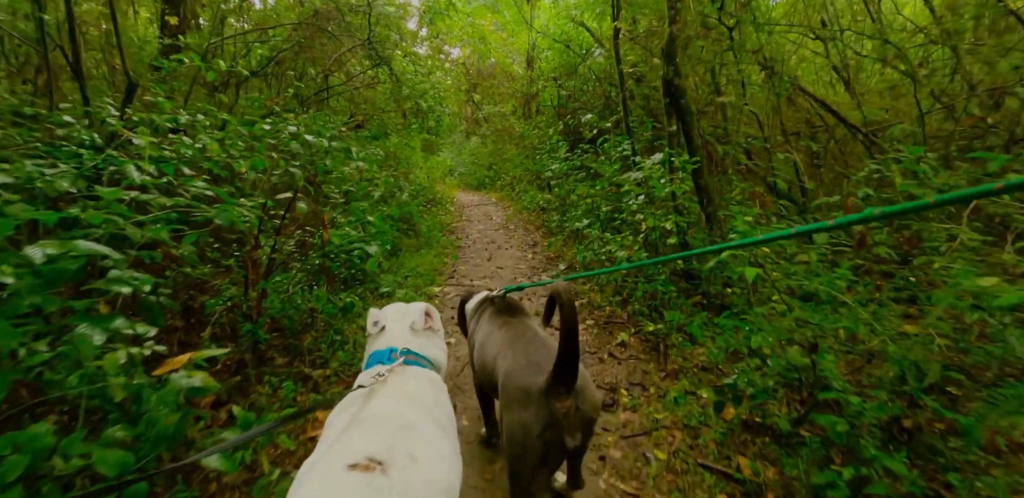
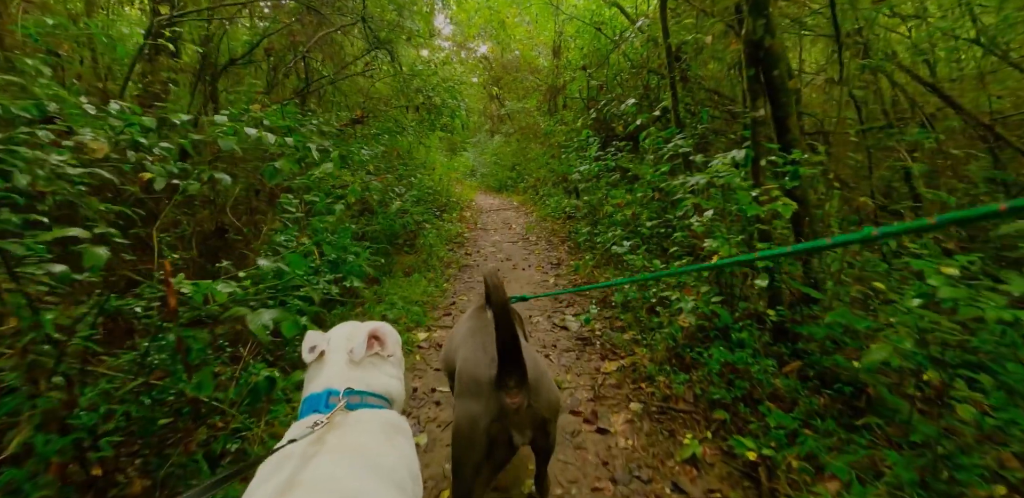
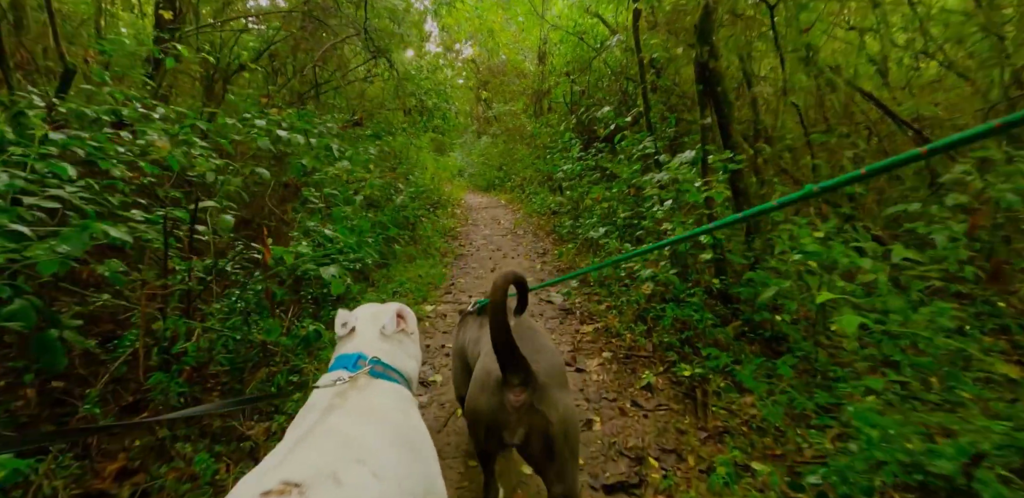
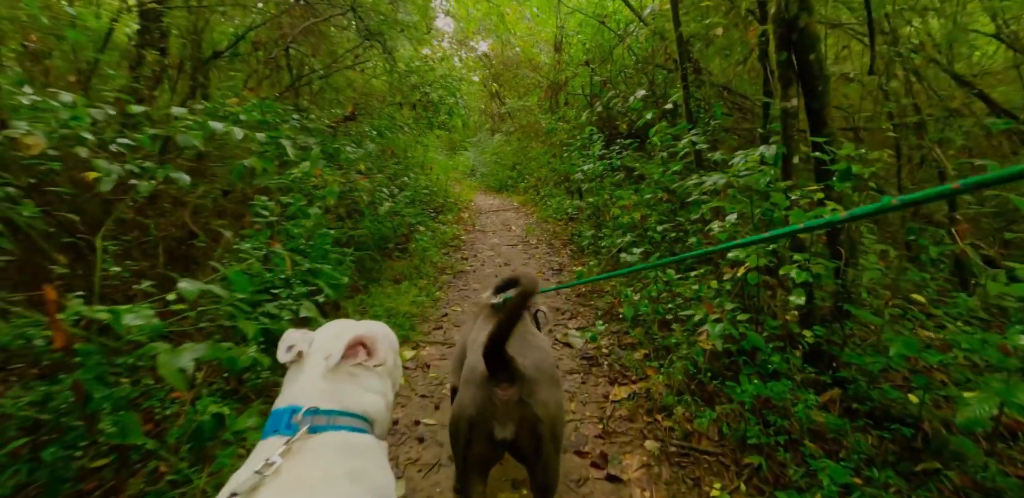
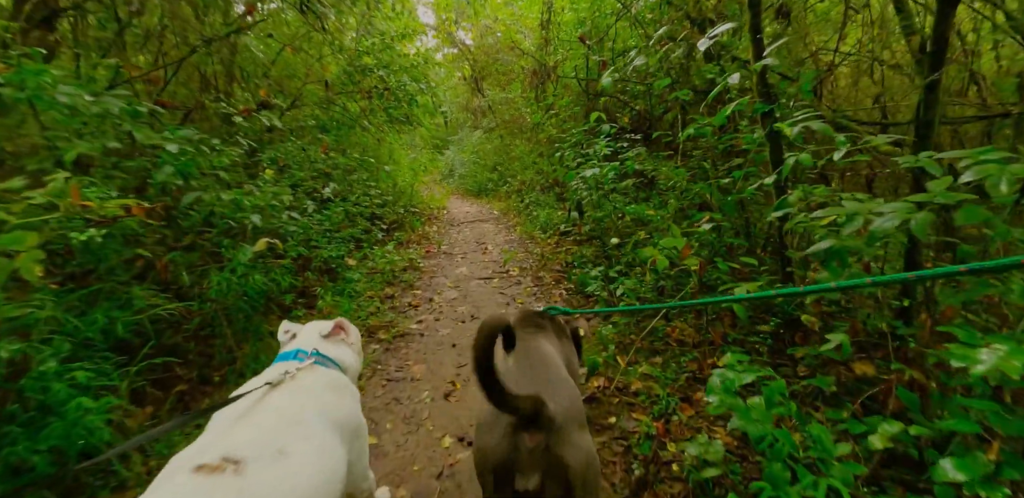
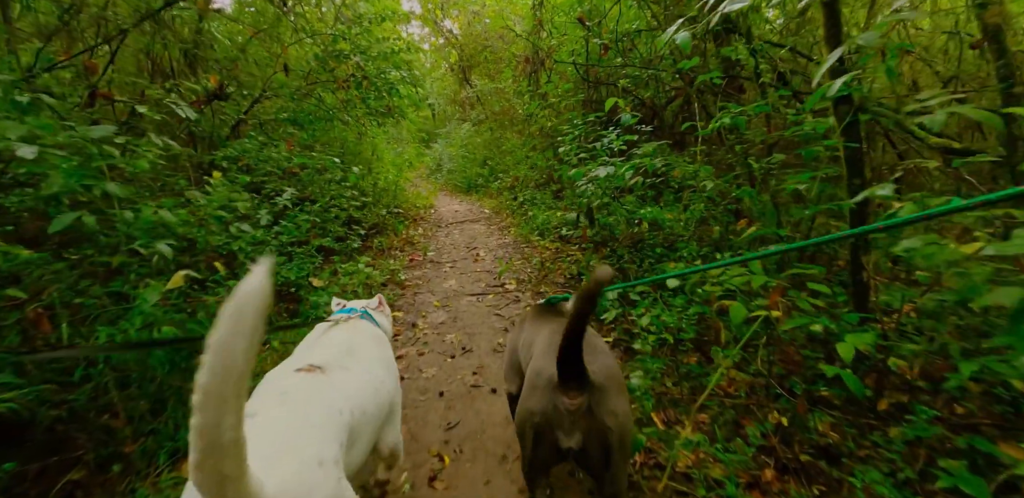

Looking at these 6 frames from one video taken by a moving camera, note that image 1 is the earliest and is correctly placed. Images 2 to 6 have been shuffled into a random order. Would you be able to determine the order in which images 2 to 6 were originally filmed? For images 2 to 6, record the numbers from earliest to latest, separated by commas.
3, 2, 4, 5, 6
